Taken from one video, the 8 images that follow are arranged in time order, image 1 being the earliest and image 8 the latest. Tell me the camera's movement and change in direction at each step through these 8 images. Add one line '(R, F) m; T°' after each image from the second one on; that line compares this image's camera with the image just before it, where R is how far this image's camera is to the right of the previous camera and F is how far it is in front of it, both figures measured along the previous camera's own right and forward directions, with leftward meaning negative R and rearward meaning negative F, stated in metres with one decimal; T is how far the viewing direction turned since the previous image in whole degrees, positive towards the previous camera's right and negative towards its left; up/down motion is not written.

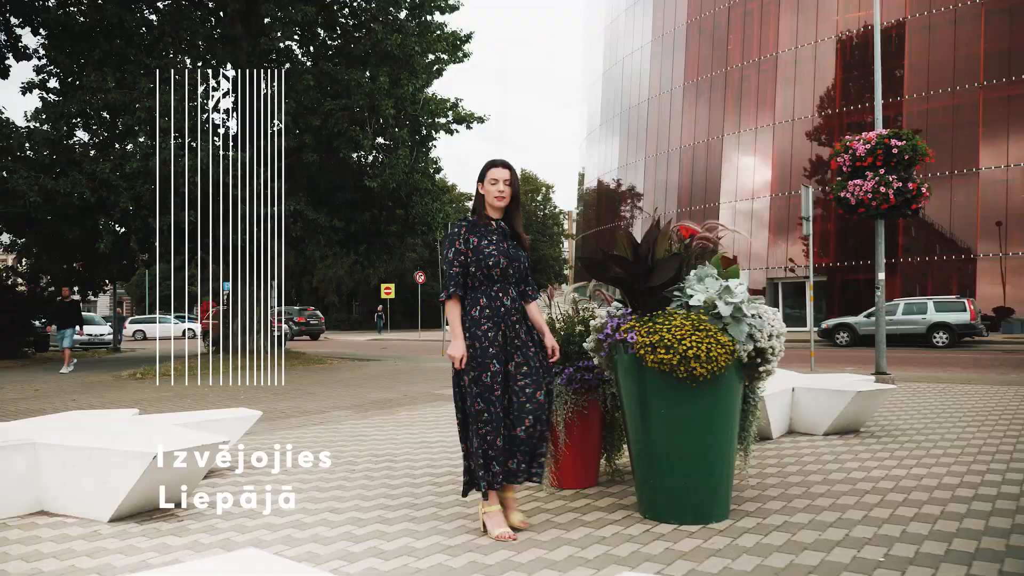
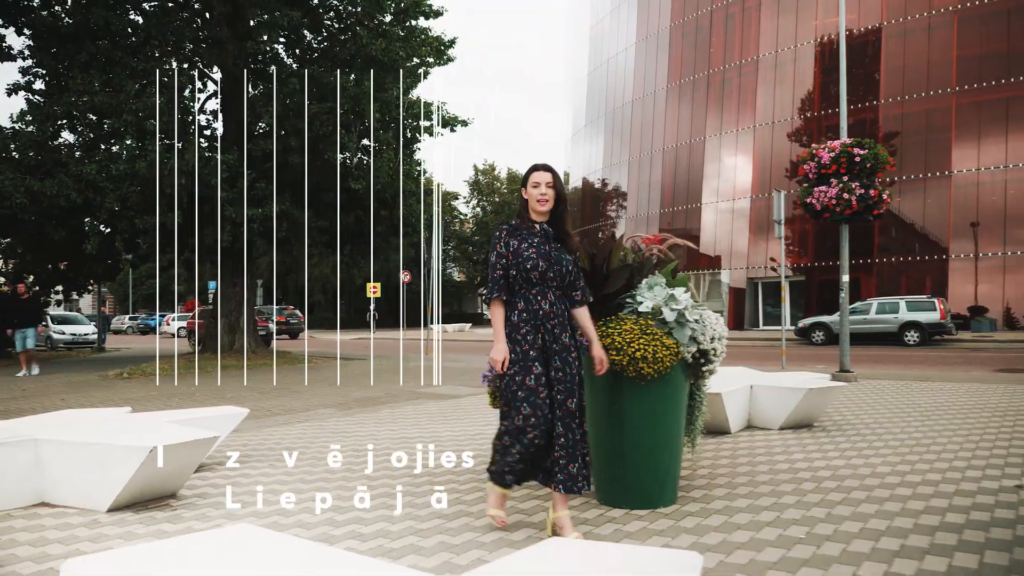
(+0.1, -0.4) m; +1°
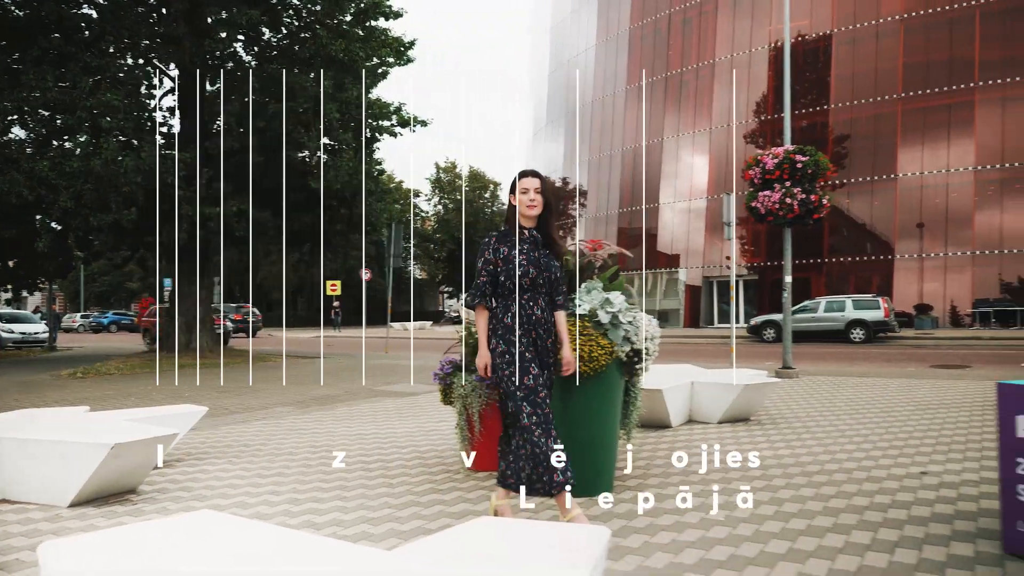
(+0.1, -0.3) m; +3°
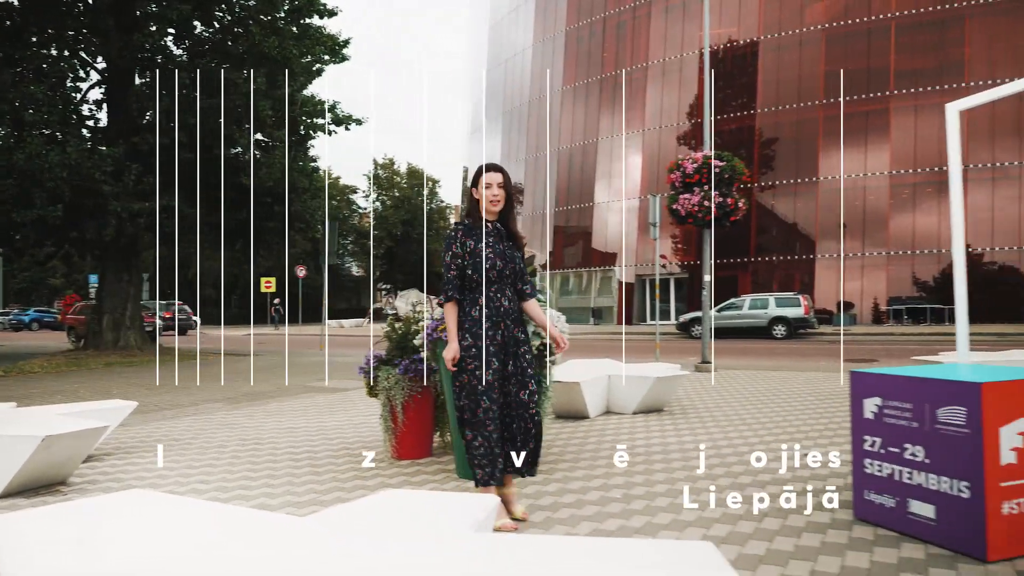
(+0.1, -0.3) m; +4°
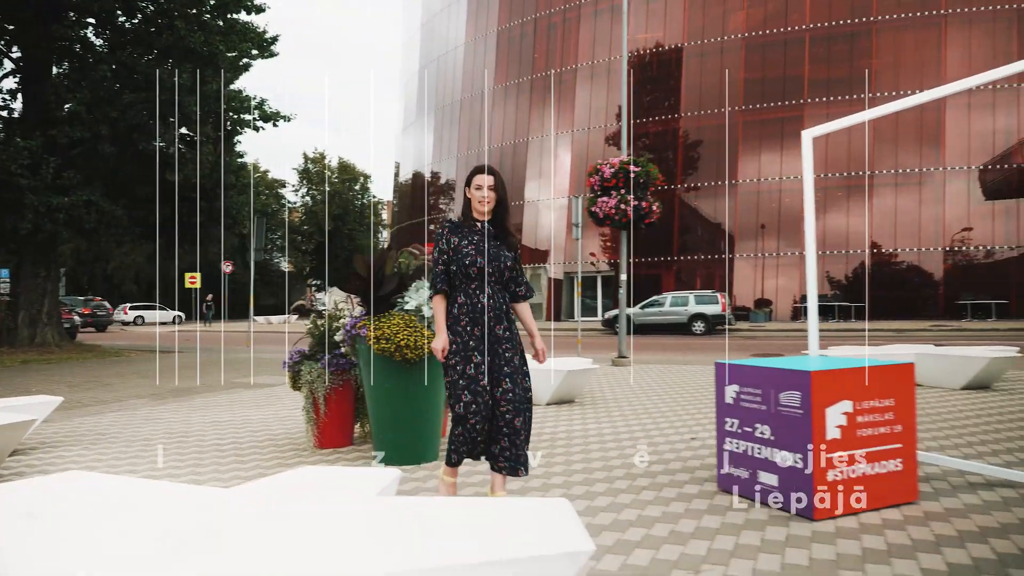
(+0.1, -0.5) m; +5°
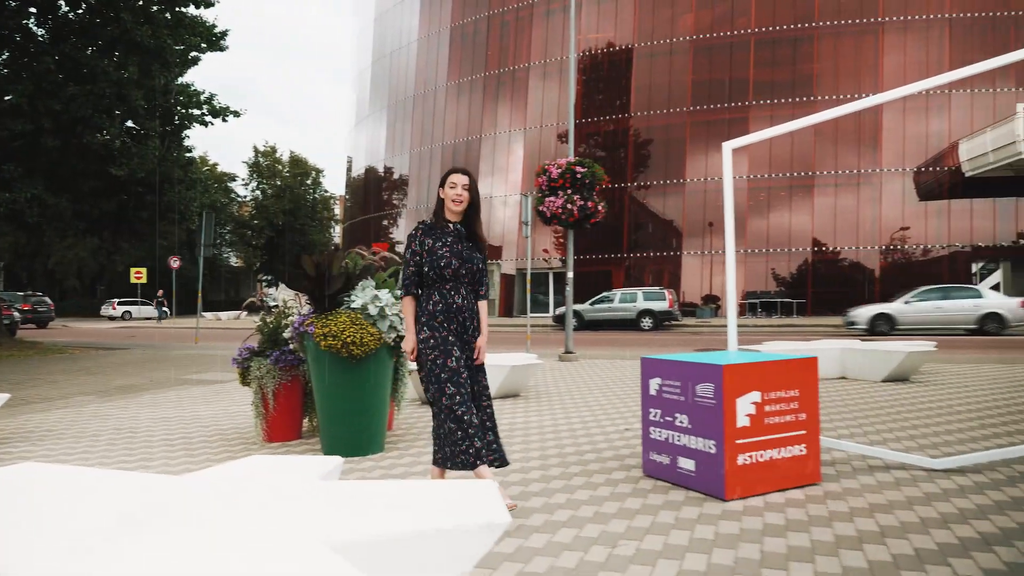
(+0.1, -0.3) m; +3°
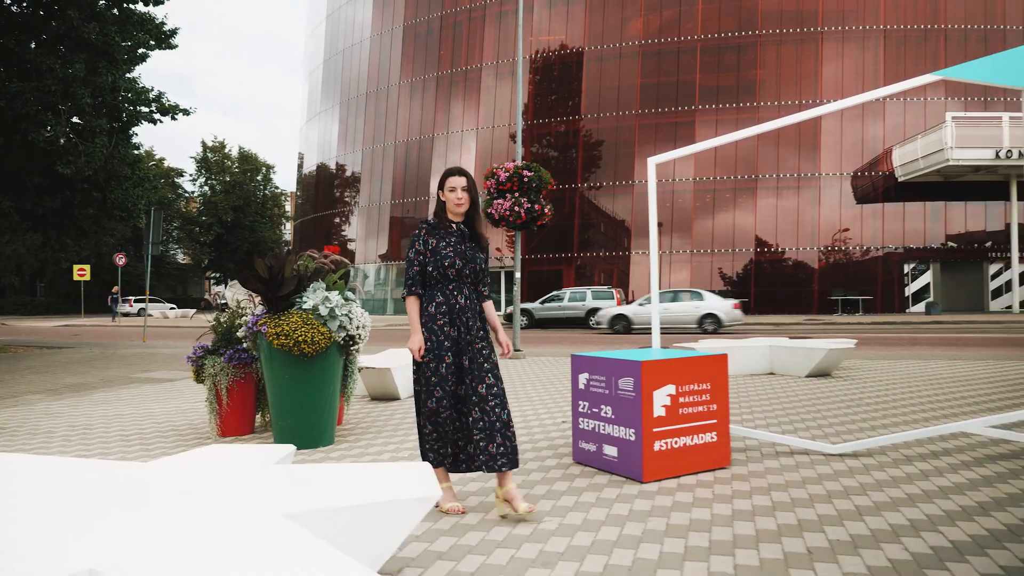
(+0.1, -0.4) m; +3°
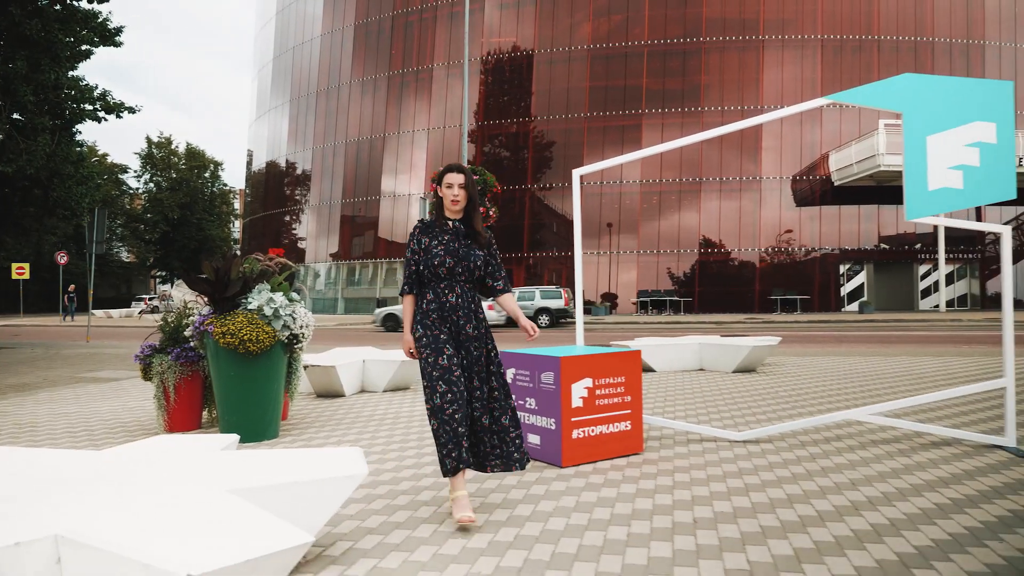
(+0.1, -0.4) m; +3°
